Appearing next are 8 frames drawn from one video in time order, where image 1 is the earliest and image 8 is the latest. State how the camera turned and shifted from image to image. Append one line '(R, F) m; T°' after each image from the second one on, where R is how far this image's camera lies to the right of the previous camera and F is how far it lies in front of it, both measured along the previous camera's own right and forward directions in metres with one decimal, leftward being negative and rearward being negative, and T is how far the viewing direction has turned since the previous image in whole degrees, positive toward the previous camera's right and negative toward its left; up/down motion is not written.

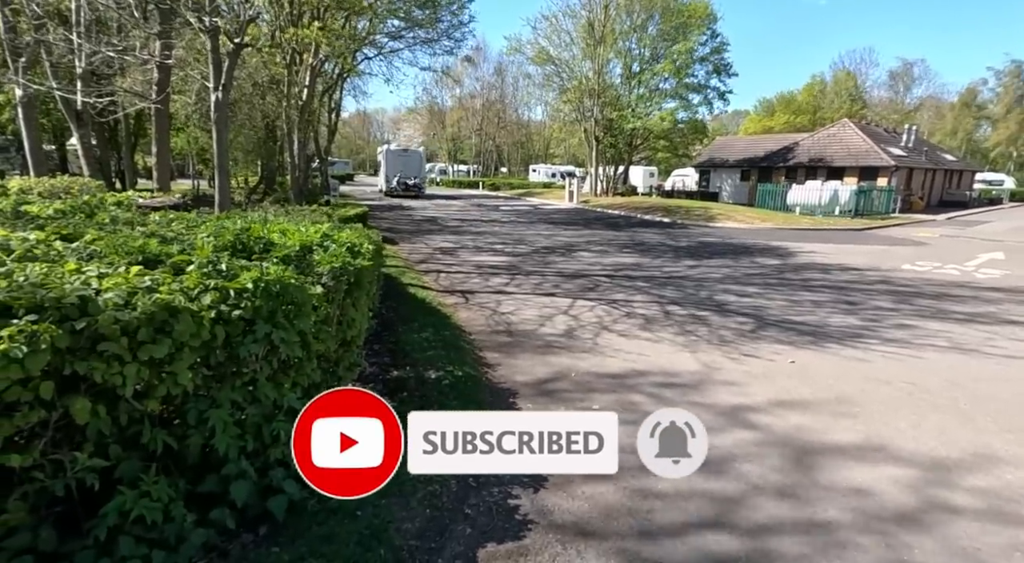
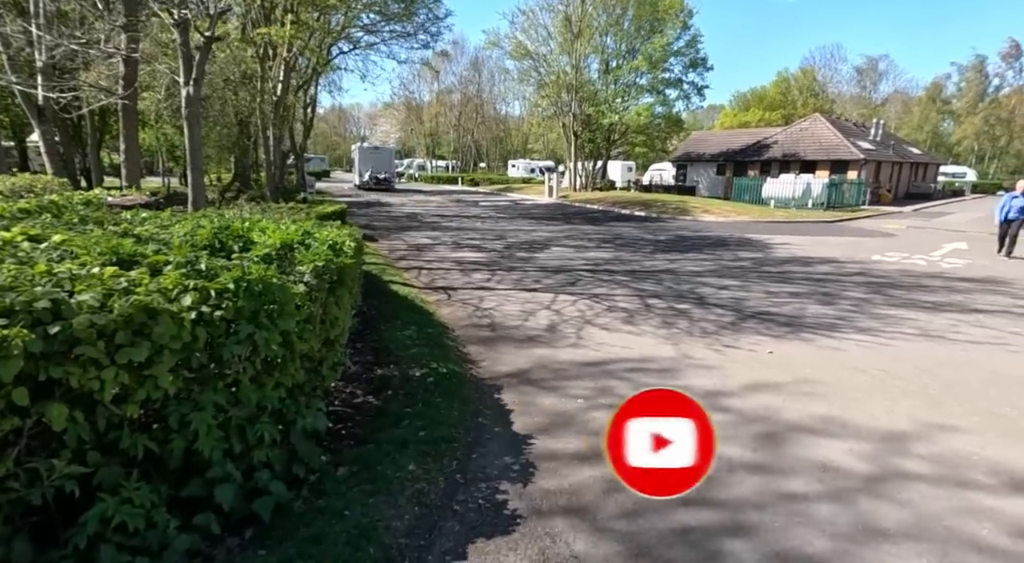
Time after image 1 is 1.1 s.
(0.0, 0.0) m; +2°
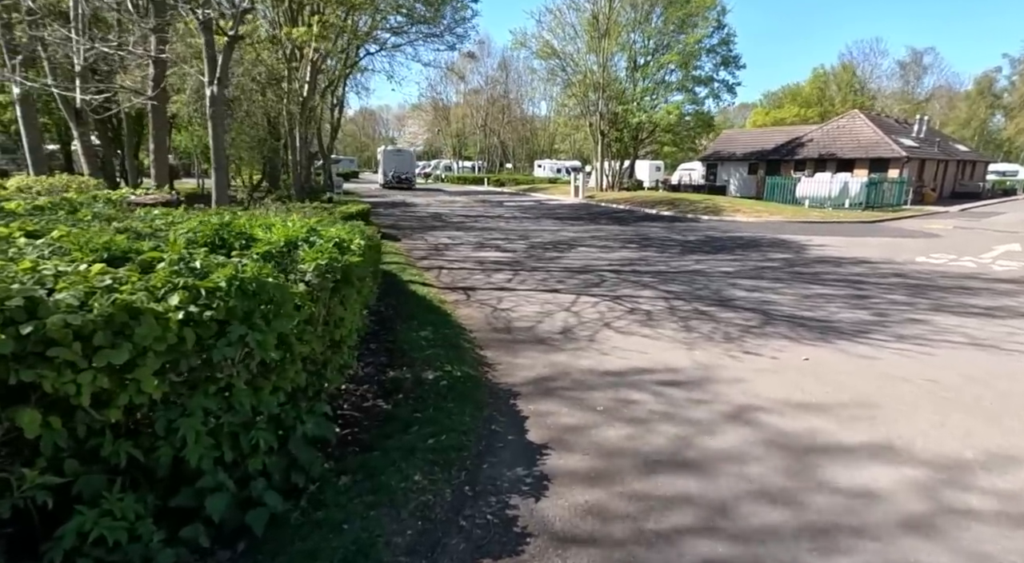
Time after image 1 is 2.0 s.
(+0.1, +0.2) m; -3°
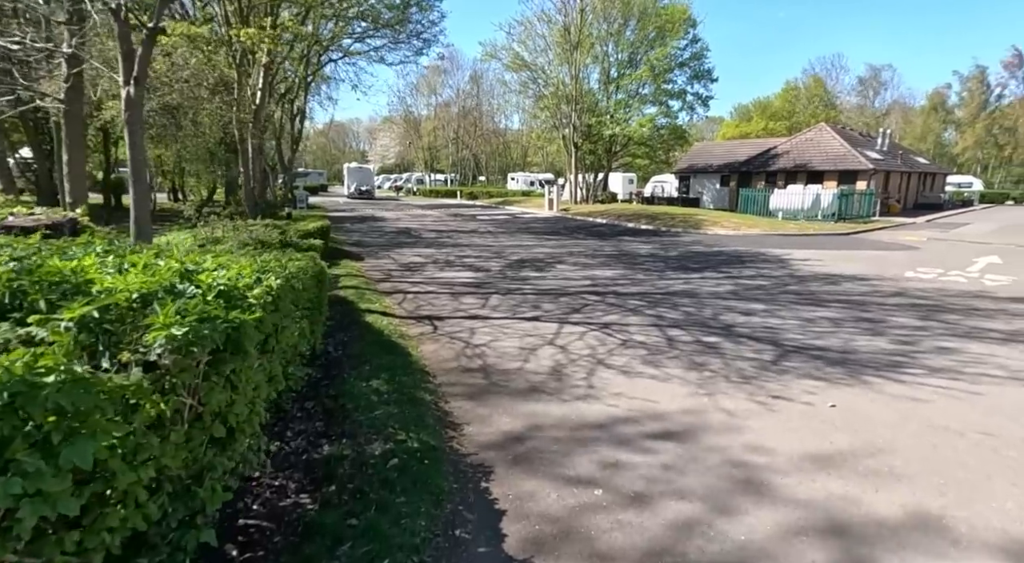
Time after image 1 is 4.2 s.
(0.0, +1.0) m; +2°
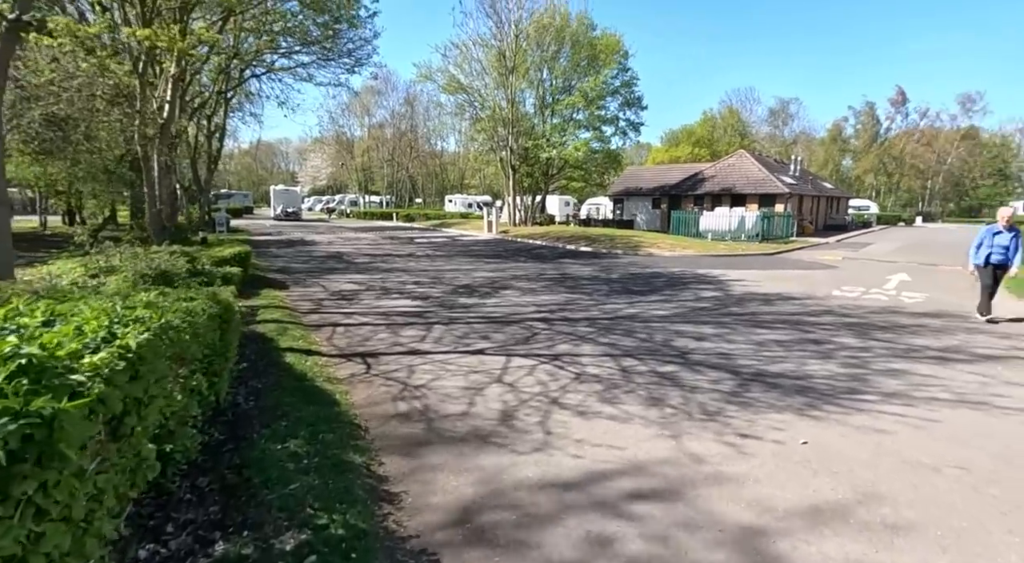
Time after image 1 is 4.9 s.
(0.0, +0.7) m; +6°
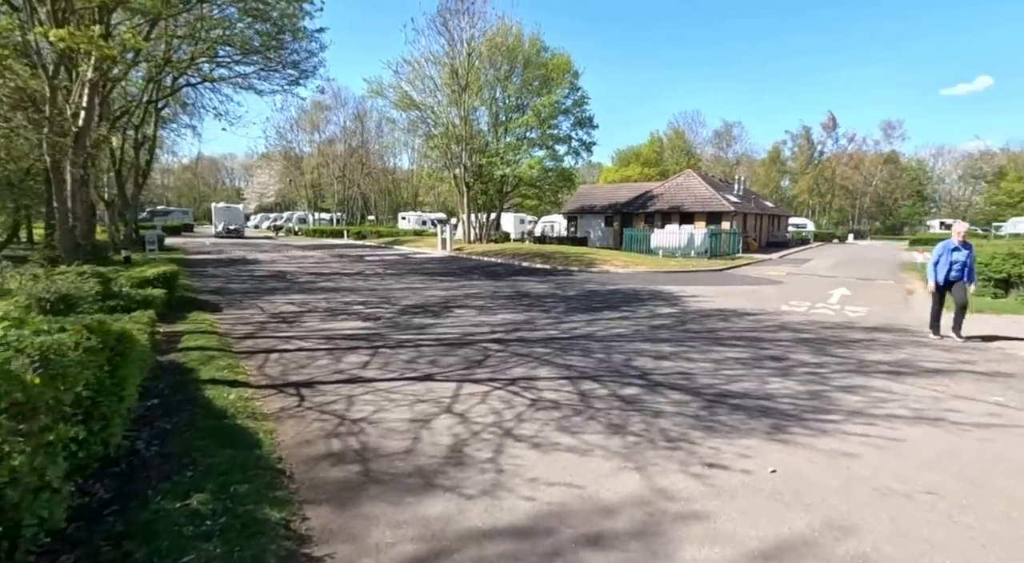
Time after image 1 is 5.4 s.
(+0.1, +0.5) m; +4°
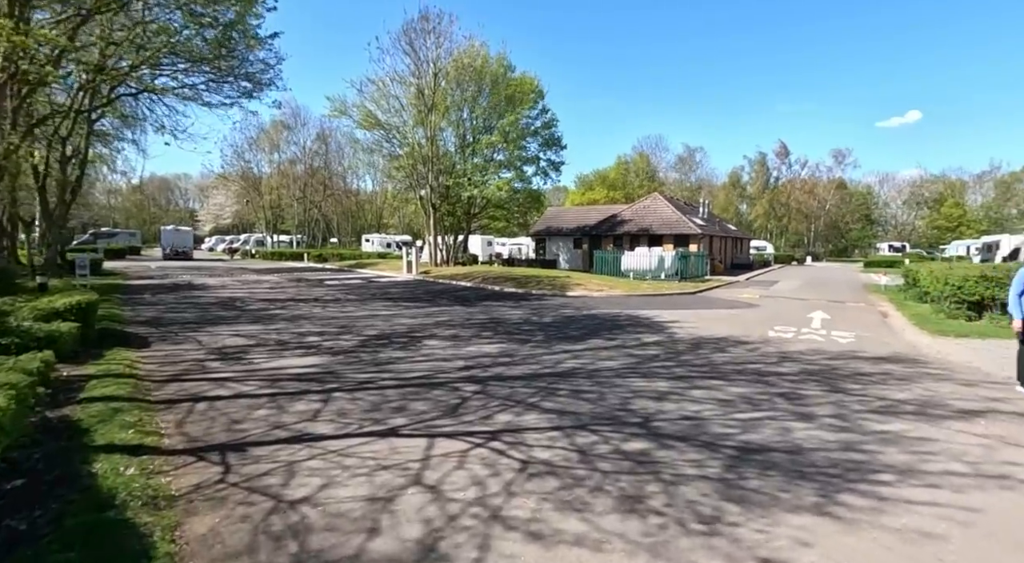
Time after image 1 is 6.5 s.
(-0.2, +1.2) m; +3°
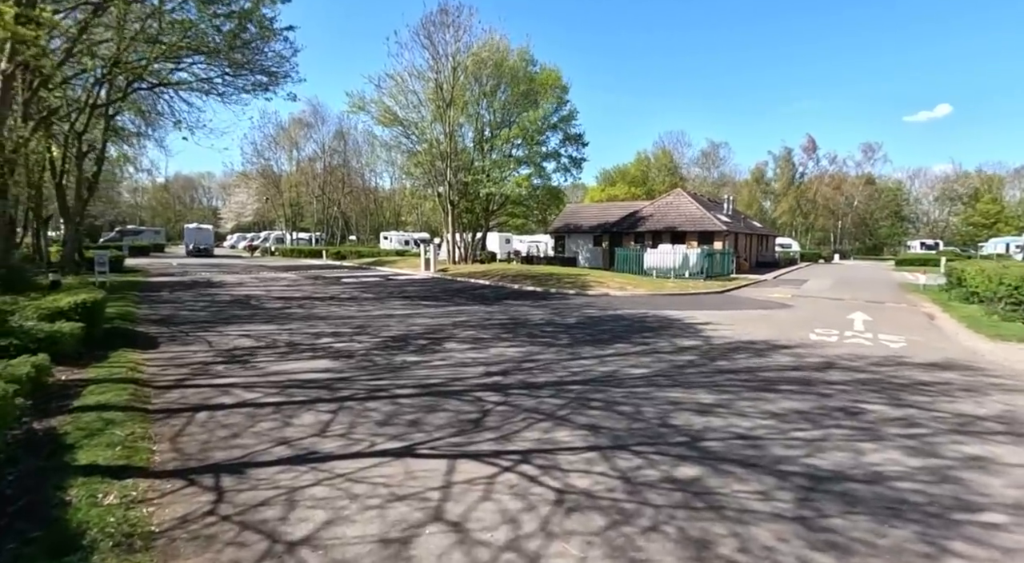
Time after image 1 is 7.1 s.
(-0.1, +0.7) m; -2°
